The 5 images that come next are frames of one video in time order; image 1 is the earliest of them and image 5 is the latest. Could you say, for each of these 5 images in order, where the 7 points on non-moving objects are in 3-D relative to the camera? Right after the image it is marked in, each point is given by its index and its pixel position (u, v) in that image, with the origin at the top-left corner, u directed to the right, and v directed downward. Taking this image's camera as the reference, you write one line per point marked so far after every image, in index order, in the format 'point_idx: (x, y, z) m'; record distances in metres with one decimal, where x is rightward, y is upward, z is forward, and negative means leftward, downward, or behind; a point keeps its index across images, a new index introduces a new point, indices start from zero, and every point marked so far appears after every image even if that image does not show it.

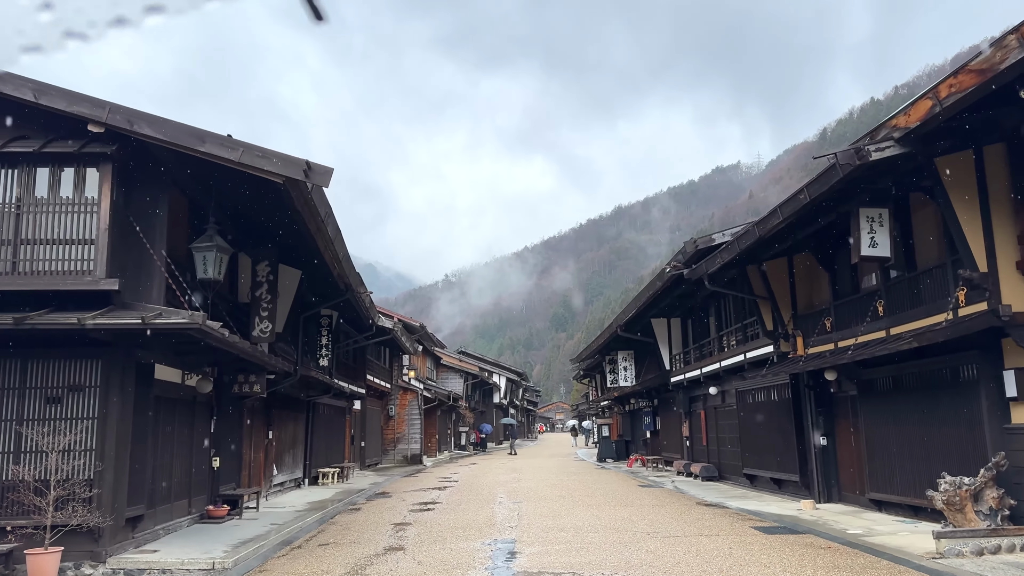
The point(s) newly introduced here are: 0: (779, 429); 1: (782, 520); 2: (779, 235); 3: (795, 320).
0: (+4.4, -2.3, +13.4) m
1: (+3.5, -3.0, +10.6) m
2: (+3.6, +0.7, +10.8) m
3: (+4.3, -0.5, +12.4) m
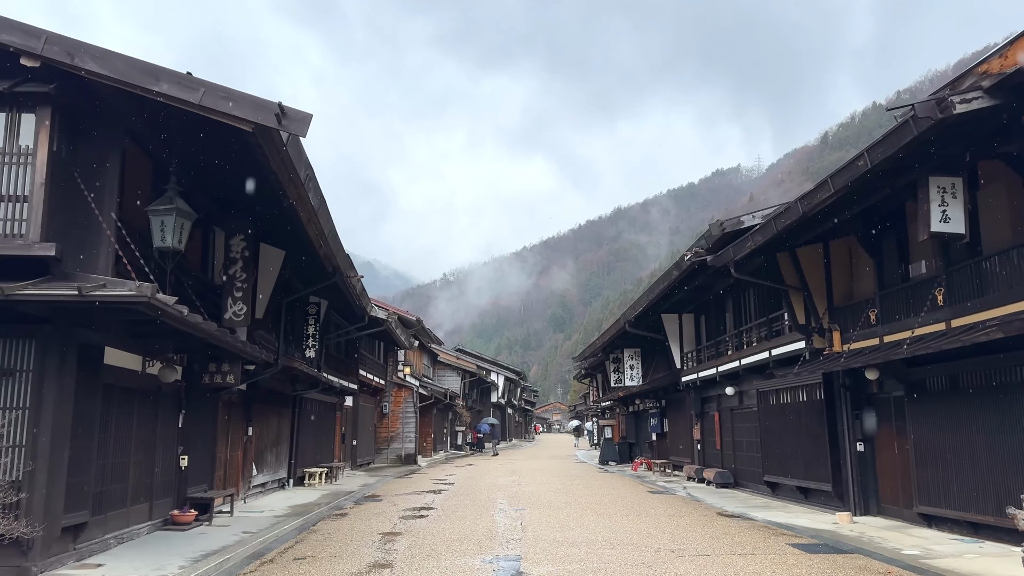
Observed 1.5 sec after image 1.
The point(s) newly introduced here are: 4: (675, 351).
0: (+4.5, -2.2, +12.2) m
1: (+3.6, -2.9, +9.4) m
2: (+3.7, +0.9, +9.6) m
3: (+4.4, -0.3, +11.2) m
4: (+3.8, -1.5, +19.0) m
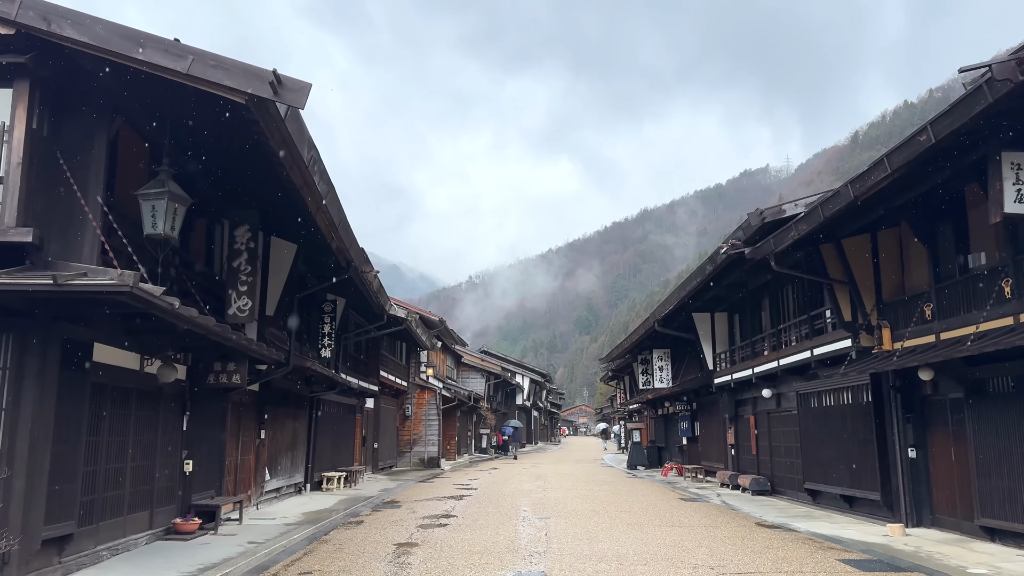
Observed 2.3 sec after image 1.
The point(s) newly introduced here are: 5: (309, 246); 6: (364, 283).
0: (+4.8, -2.1, +11.4) m
1: (+3.8, -2.8, +8.6) m
2: (+3.9, +0.9, +8.8) m
3: (+4.7, -0.3, +10.4) m
4: (+4.4, -1.4, +18.2) m
5: (-2.7, +0.5, +10.7) m
6: (-2.2, +0.1, +12.0) m
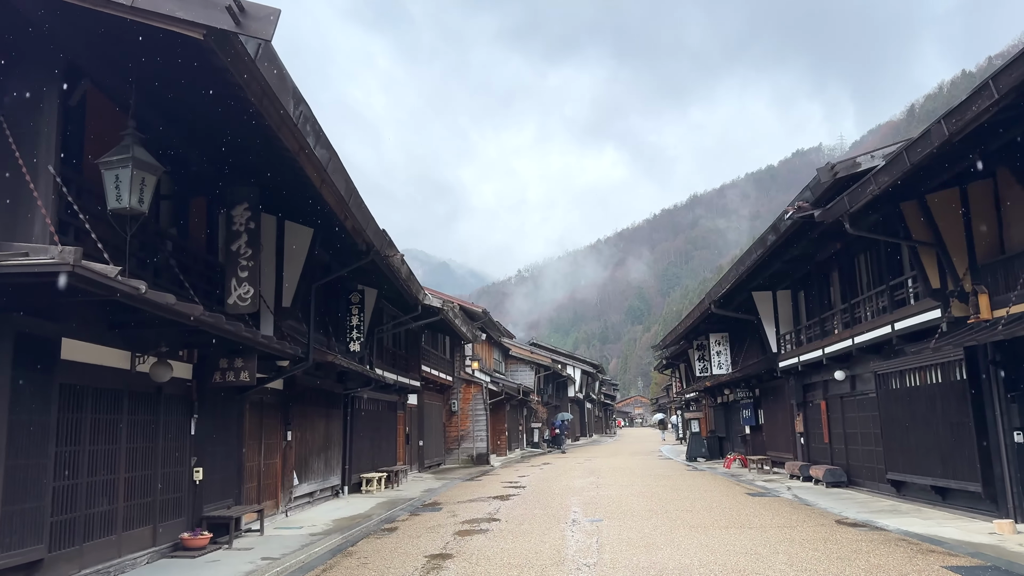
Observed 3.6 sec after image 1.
0: (+5.4, -1.7, +10.0) m
1: (+4.2, -2.4, +7.3) m
2: (+4.2, +1.3, +7.5) m
3: (+5.1, +0.2, +9.0) m
4: (+5.3, -0.9, +16.8) m
5: (-2.2, +0.7, +9.7) m
6: (-1.7, +0.3, +11.1) m
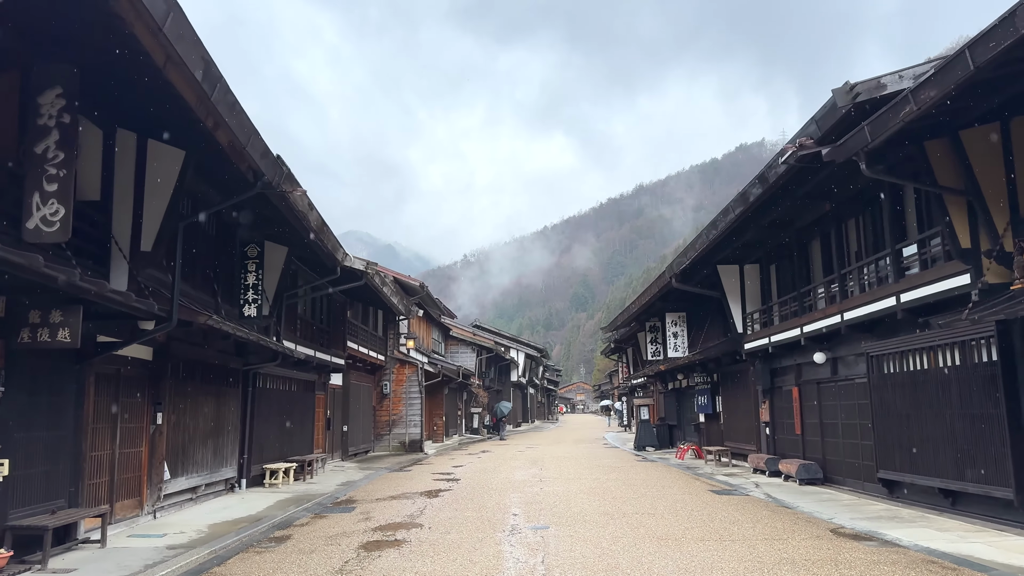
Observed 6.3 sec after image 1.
0: (+4.6, -1.3, +8.3) m
1: (+3.7, -2.0, +5.5) m
2: (+3.7, +1.7, +5.7) m
3: (+4.5, +0.5, +7.3) m
4: (+4.2, -0.4, +15.1) m
5: (-2.9, +1.3, +7.5) m
6: (-2.4, +0.8, +8.9) m
